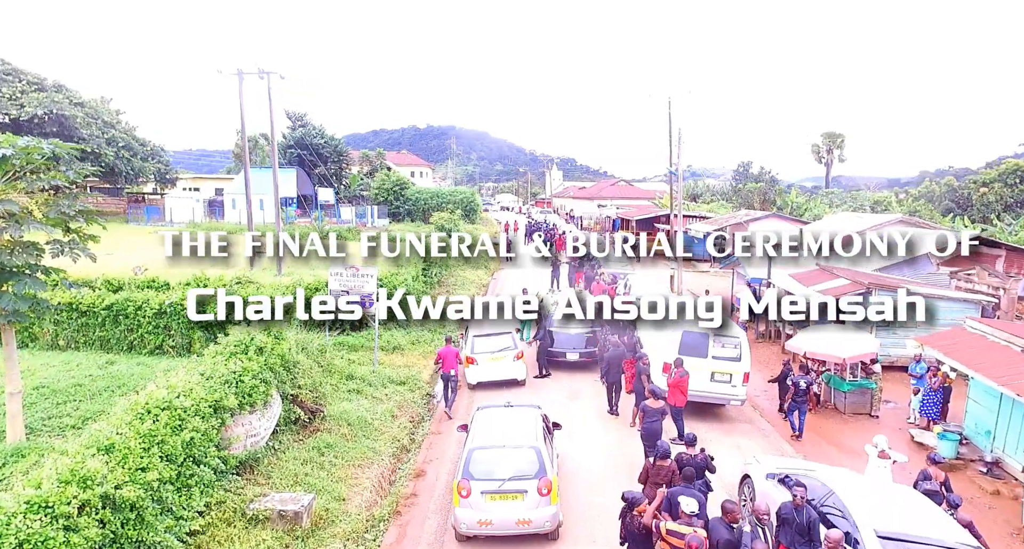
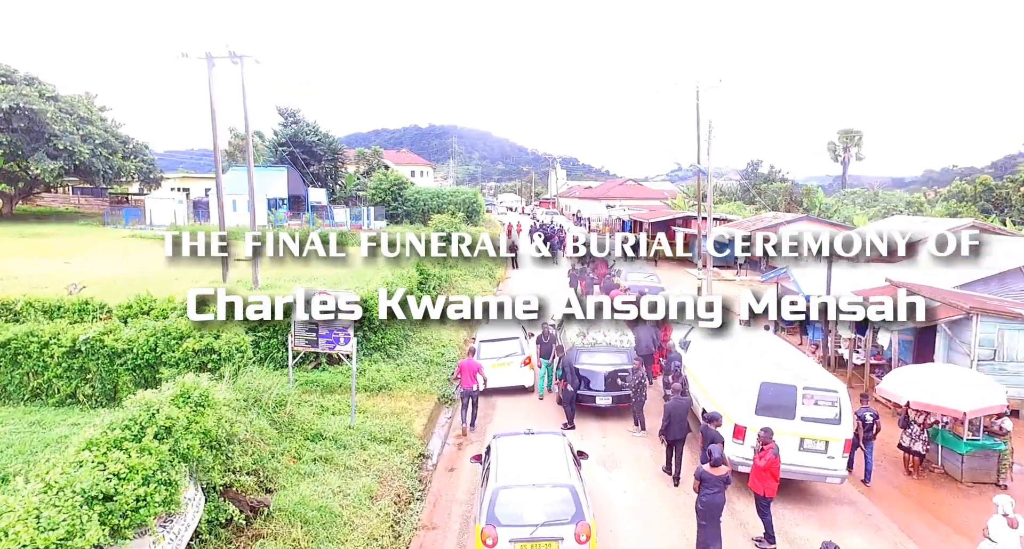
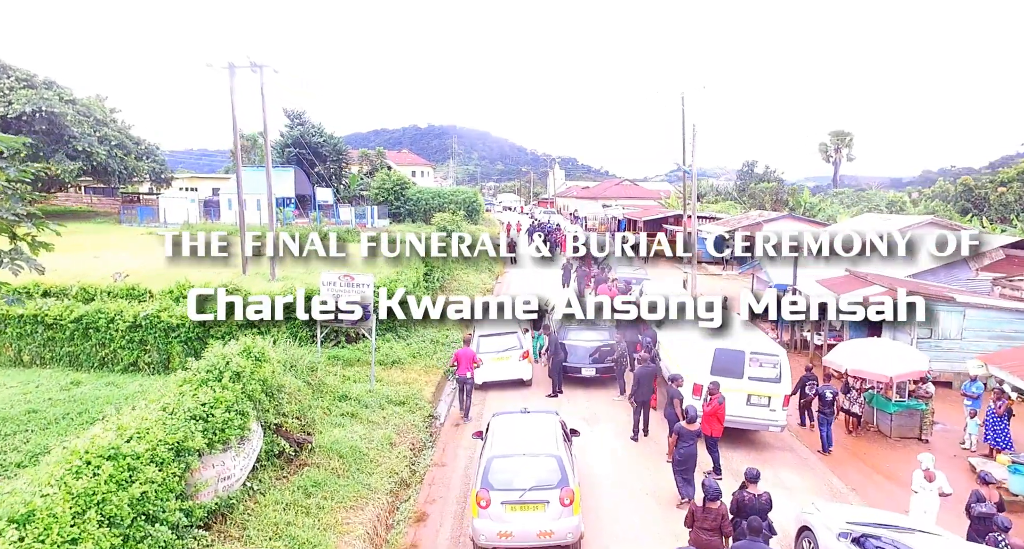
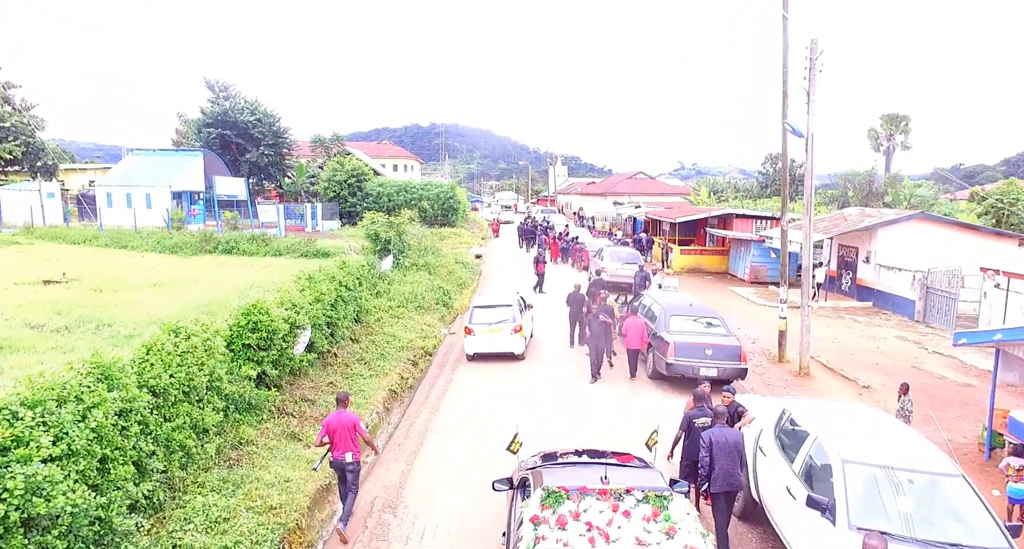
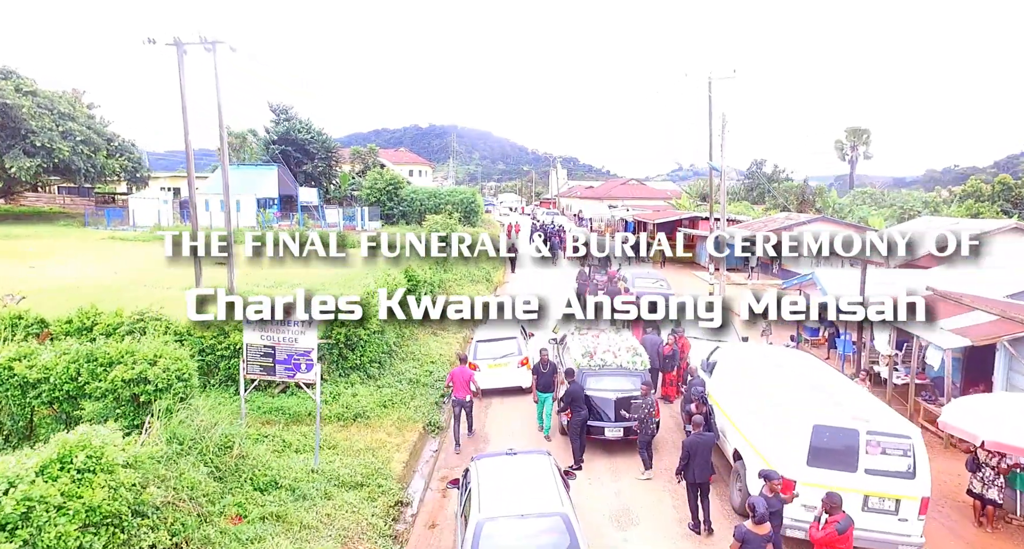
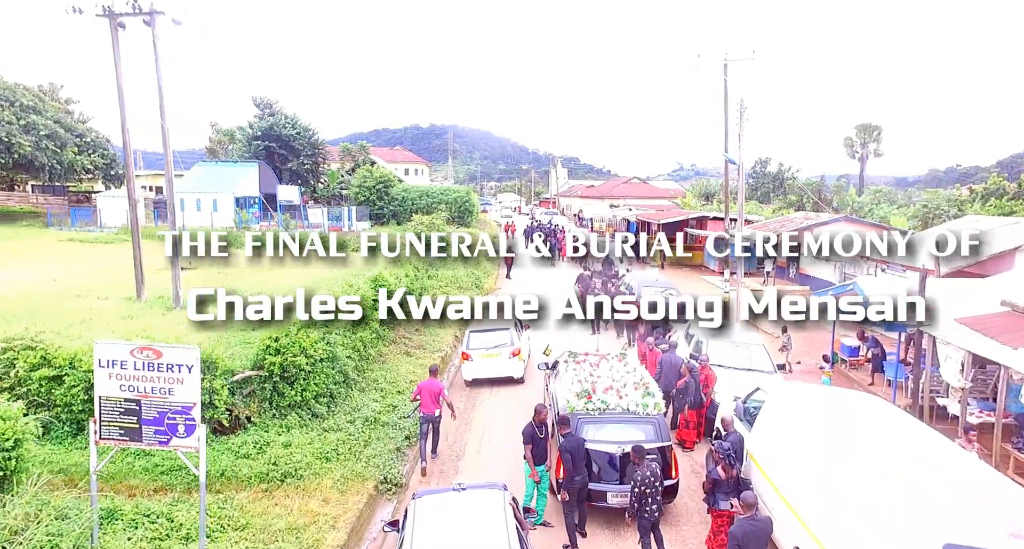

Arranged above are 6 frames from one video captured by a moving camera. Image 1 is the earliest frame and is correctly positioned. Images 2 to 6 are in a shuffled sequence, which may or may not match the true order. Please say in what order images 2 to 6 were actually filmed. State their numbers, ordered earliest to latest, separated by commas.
3, 2, 5, 6, 4
